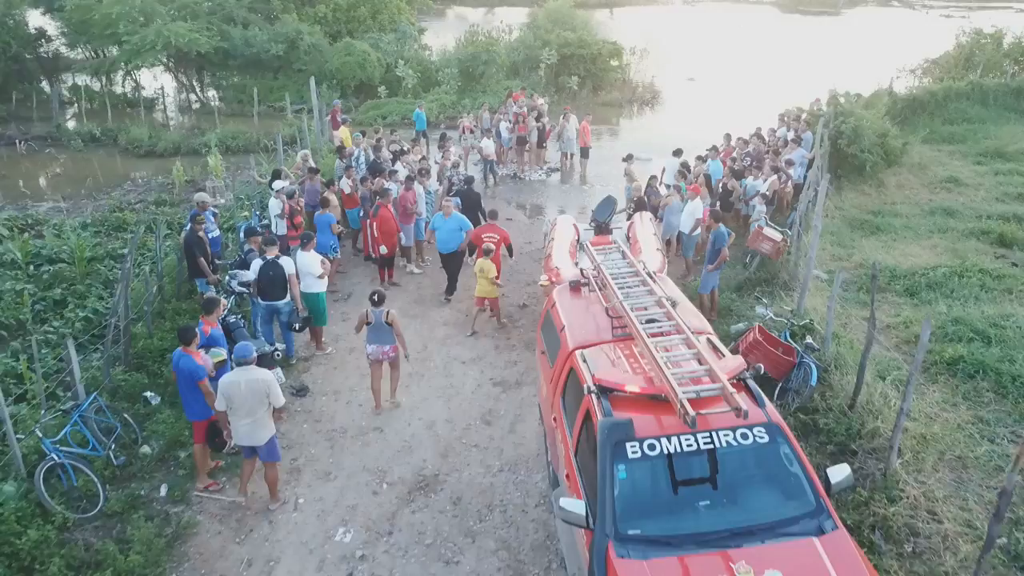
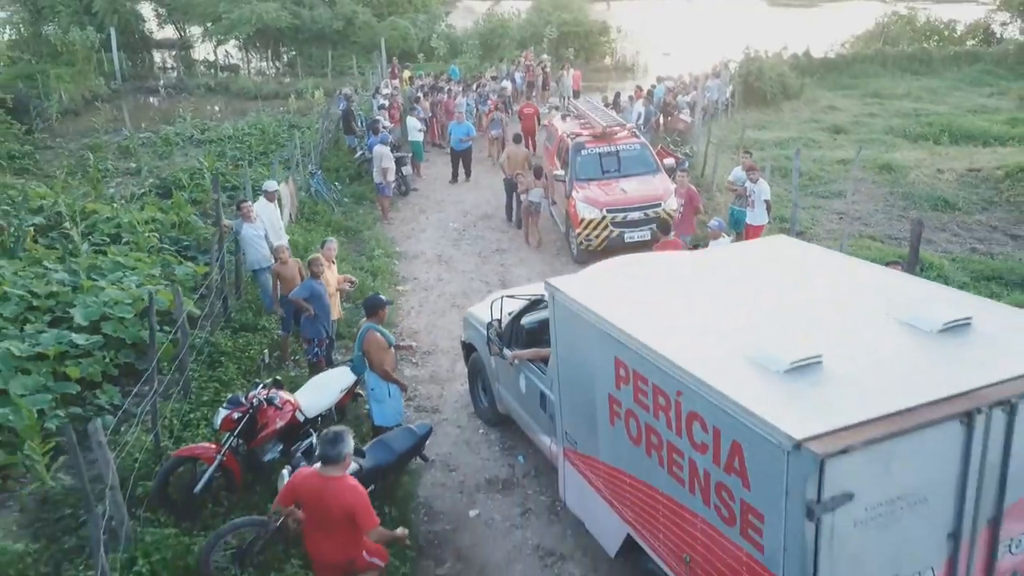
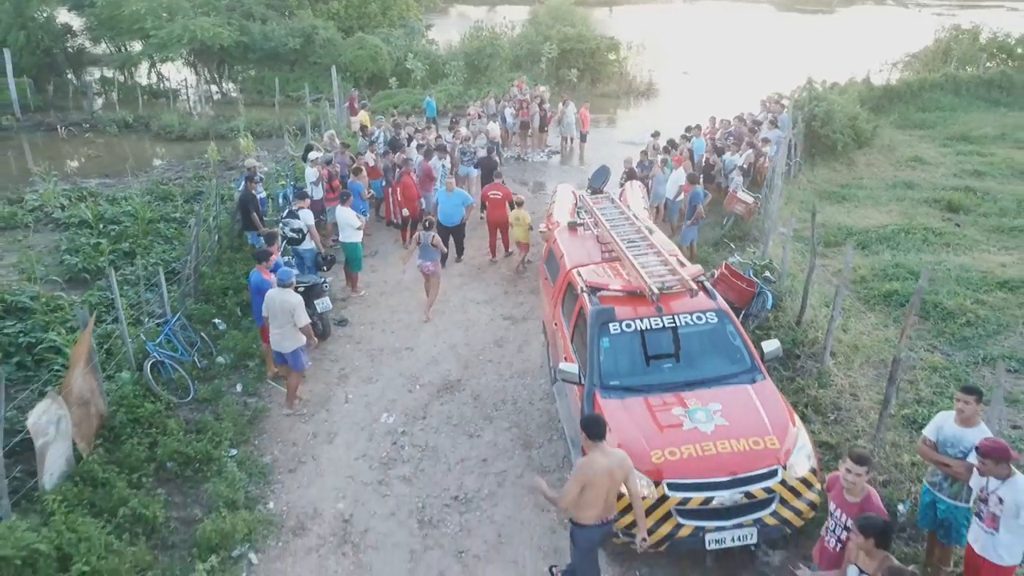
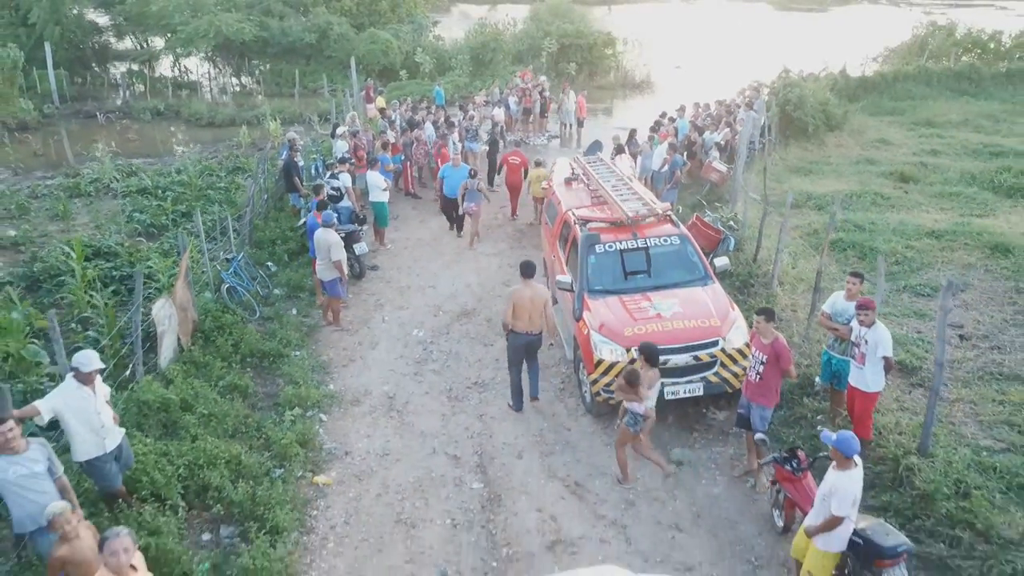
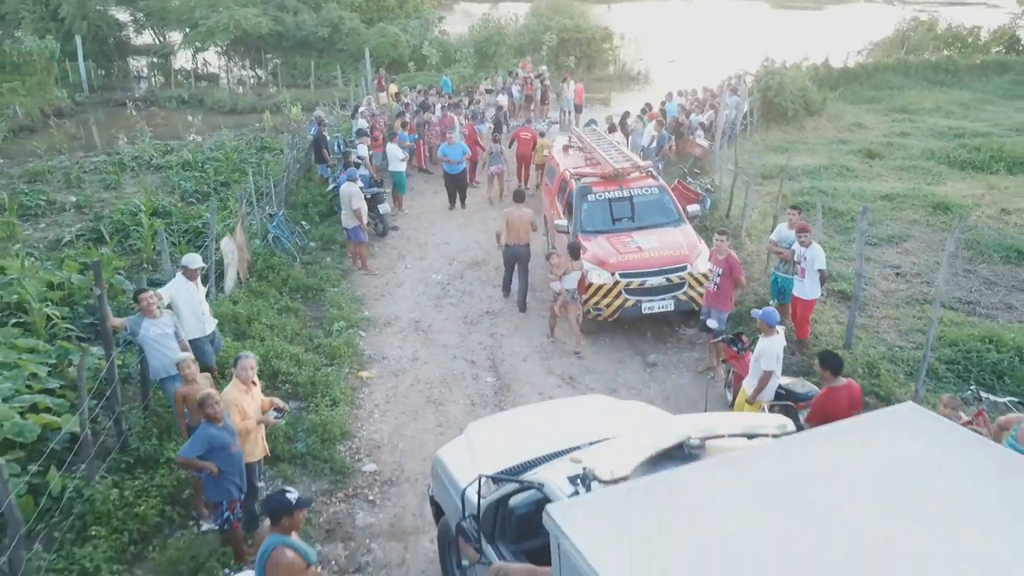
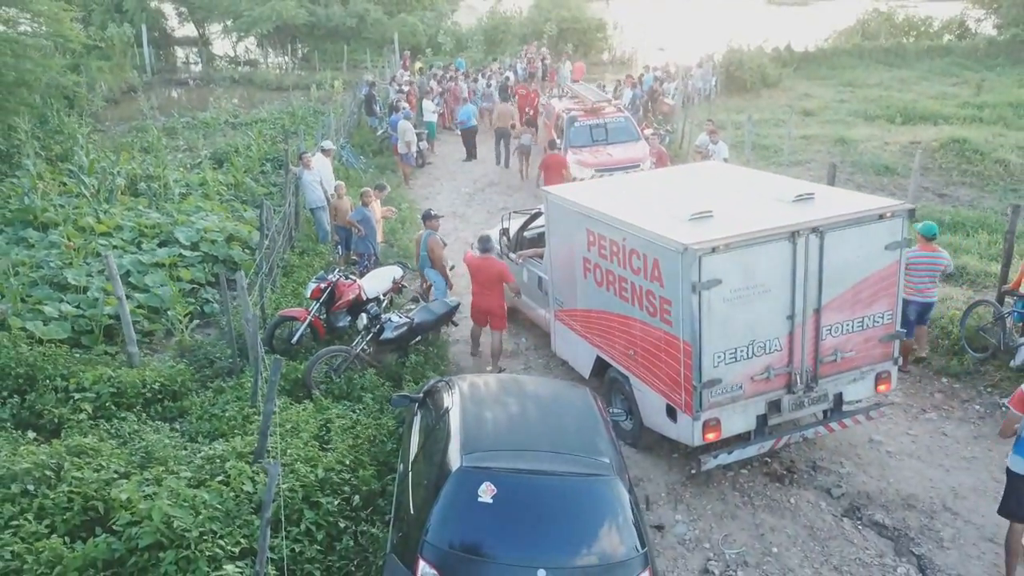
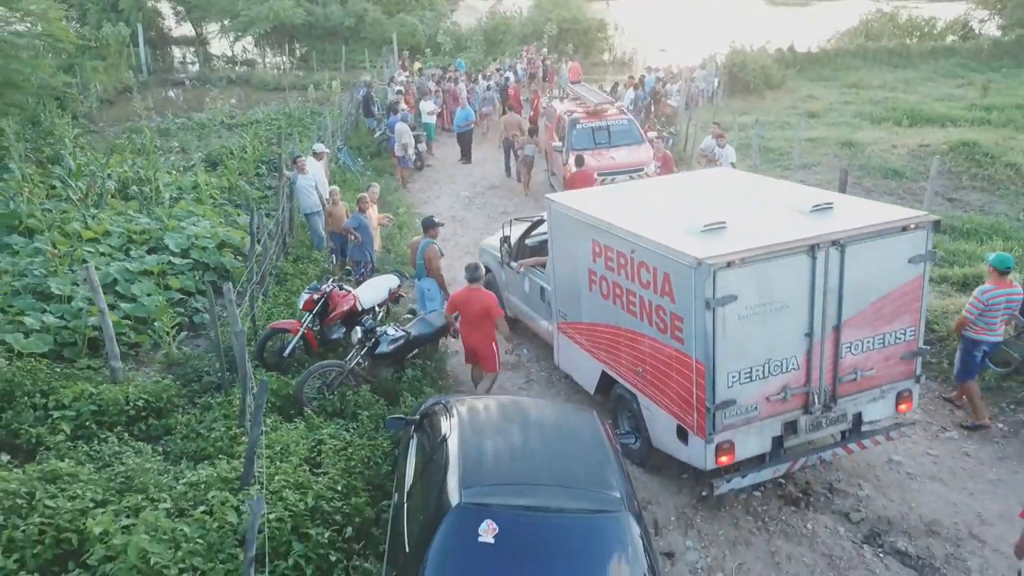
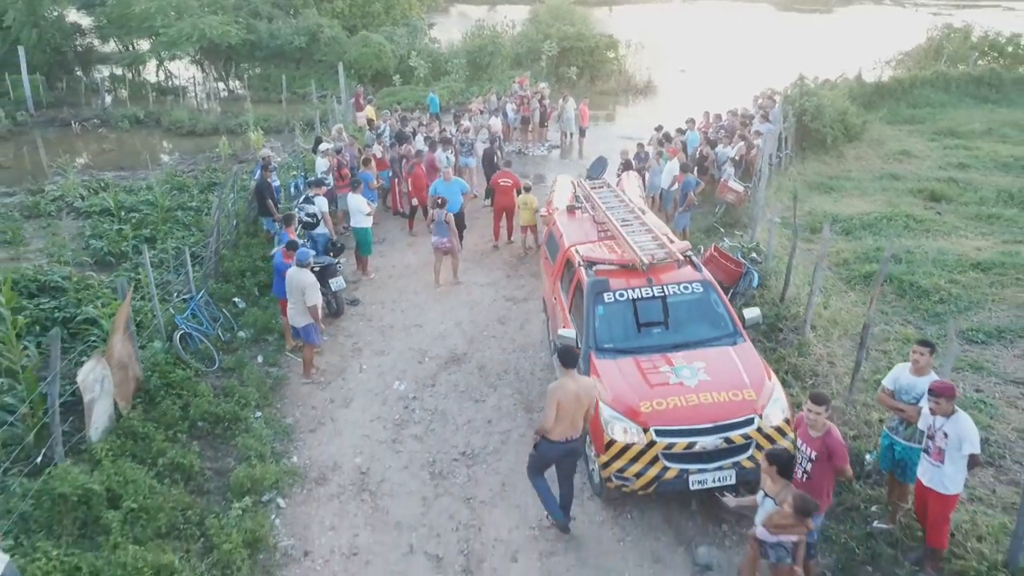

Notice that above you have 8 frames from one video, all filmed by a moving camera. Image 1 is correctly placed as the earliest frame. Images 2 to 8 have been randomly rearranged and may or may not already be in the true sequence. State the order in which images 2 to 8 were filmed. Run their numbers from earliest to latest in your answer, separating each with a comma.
3, 8, 4, 5, 2, 7, 6
